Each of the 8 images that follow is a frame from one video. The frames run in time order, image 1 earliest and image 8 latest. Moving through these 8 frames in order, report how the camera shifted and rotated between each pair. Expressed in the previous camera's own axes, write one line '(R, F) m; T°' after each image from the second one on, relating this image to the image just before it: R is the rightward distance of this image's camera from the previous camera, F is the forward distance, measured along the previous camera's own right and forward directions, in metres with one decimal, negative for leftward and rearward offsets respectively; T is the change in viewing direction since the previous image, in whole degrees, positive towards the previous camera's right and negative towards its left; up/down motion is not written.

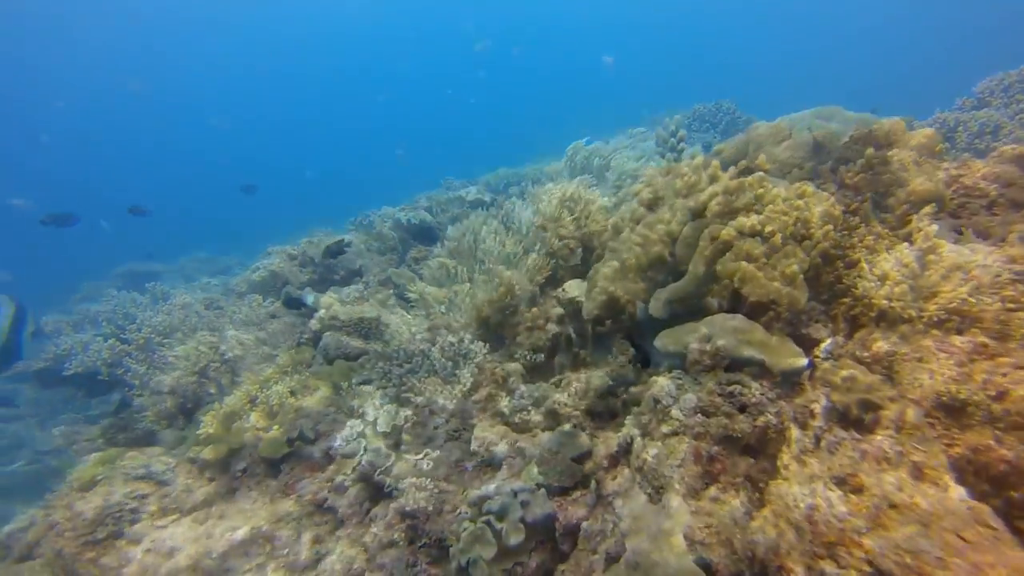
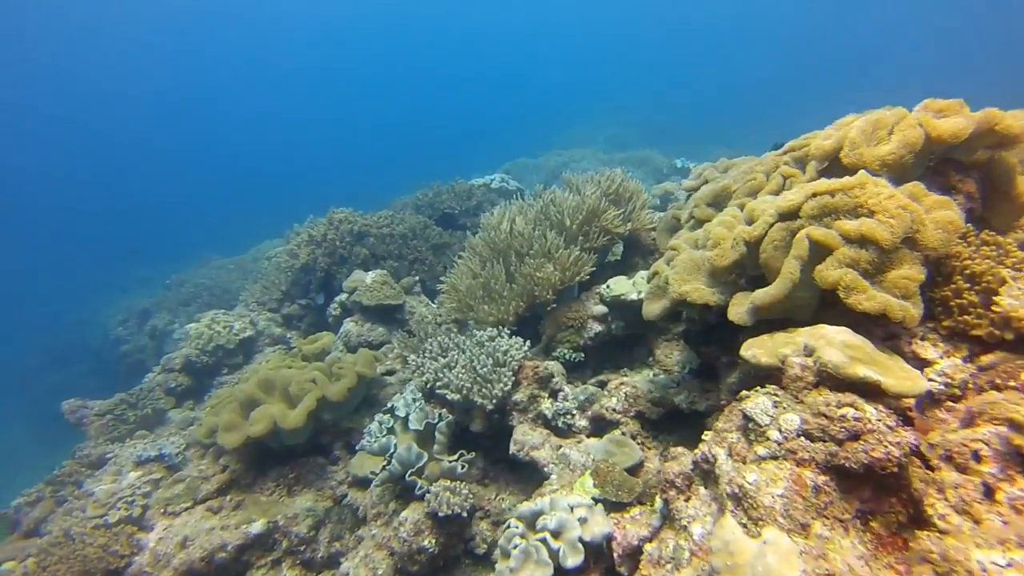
(-0.3, +0.3) m; 0°
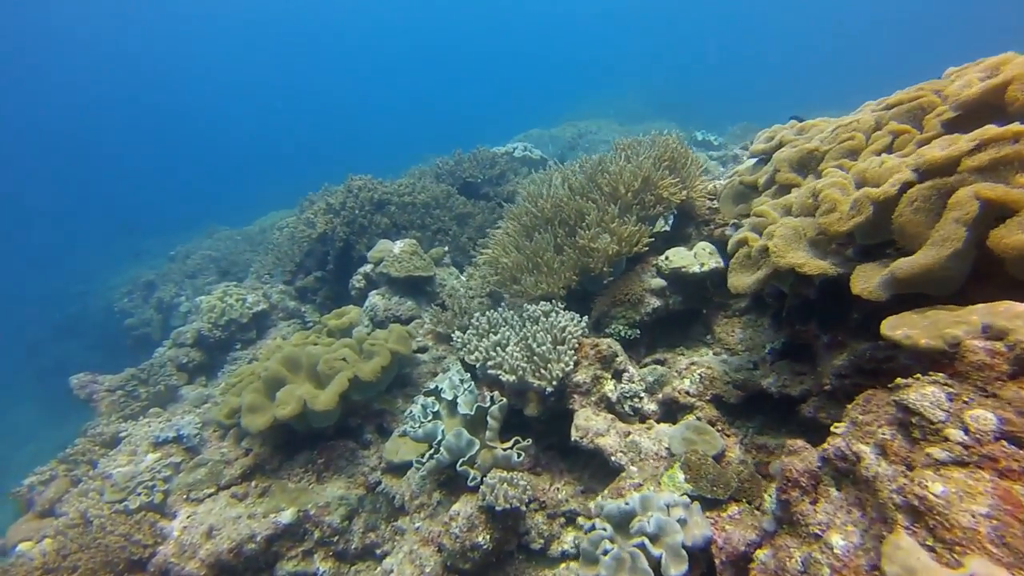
(-0.4, +0.5) m; 0°
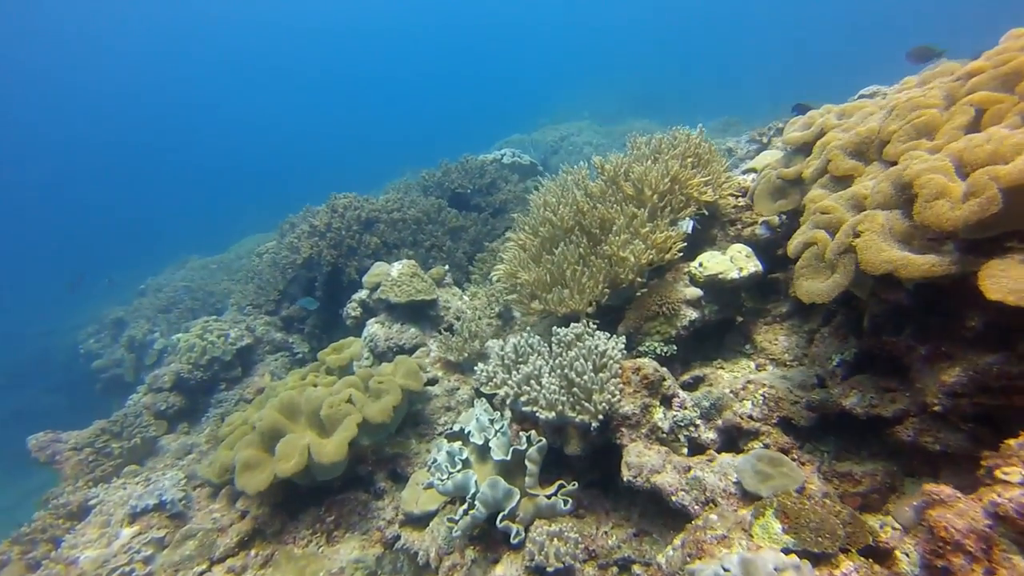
(-0.3, +0.5) m; +2°
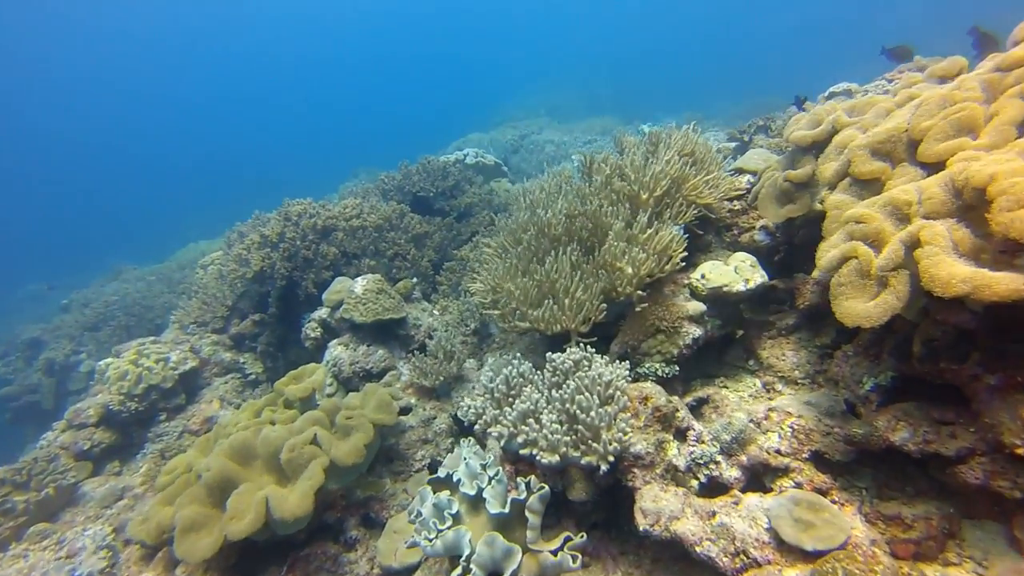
(-0.2, +0.5) m; +4°
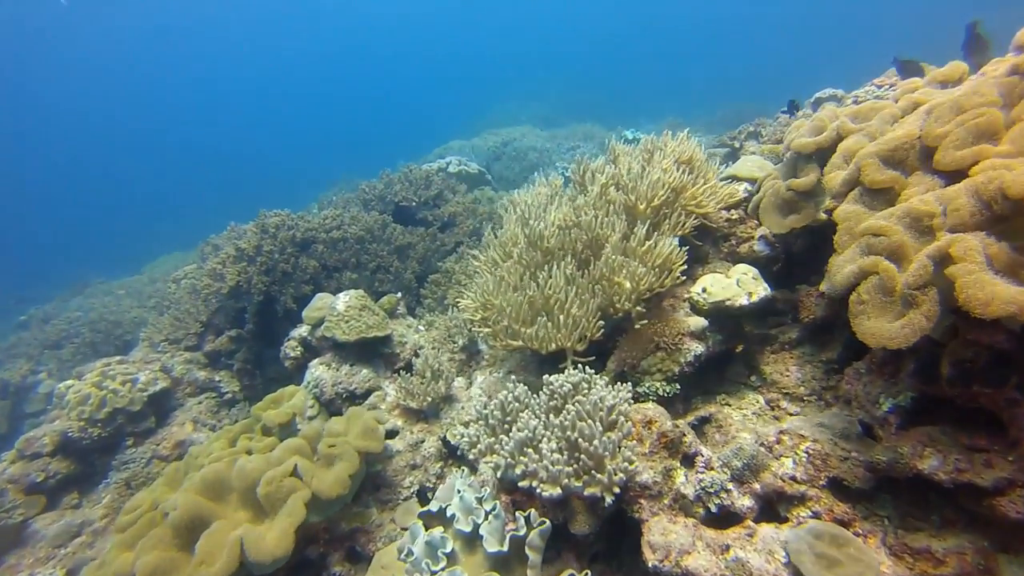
(-0.1, +0.2) m; +2°
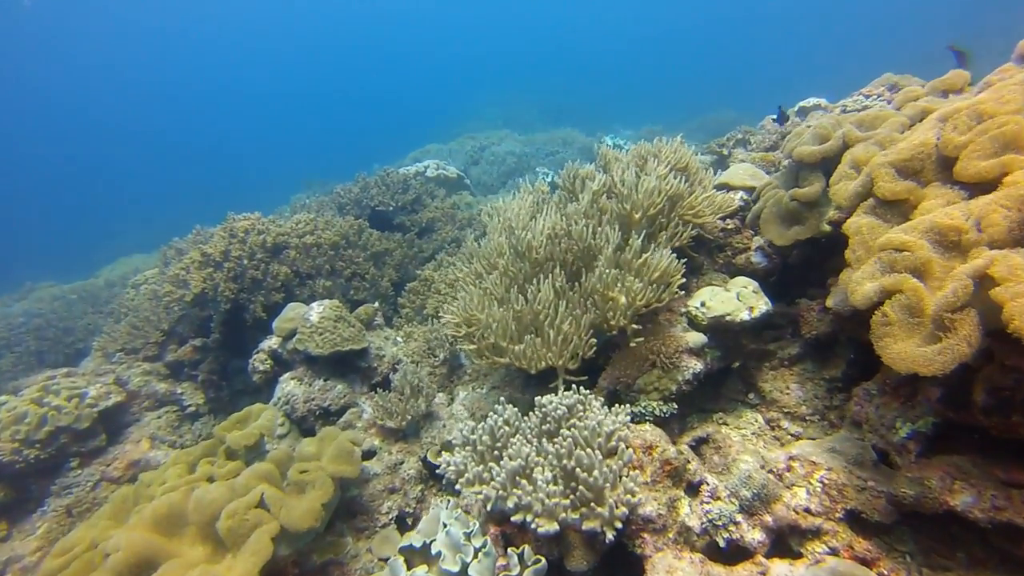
(-0.1, +0.3) m; +2°
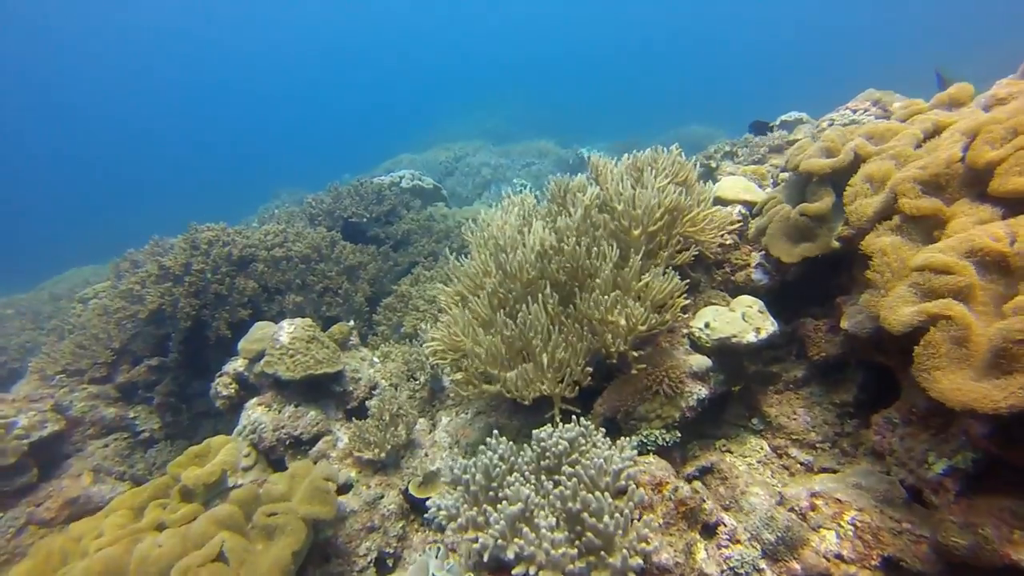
(-0.1, +0.3) m; +3°
